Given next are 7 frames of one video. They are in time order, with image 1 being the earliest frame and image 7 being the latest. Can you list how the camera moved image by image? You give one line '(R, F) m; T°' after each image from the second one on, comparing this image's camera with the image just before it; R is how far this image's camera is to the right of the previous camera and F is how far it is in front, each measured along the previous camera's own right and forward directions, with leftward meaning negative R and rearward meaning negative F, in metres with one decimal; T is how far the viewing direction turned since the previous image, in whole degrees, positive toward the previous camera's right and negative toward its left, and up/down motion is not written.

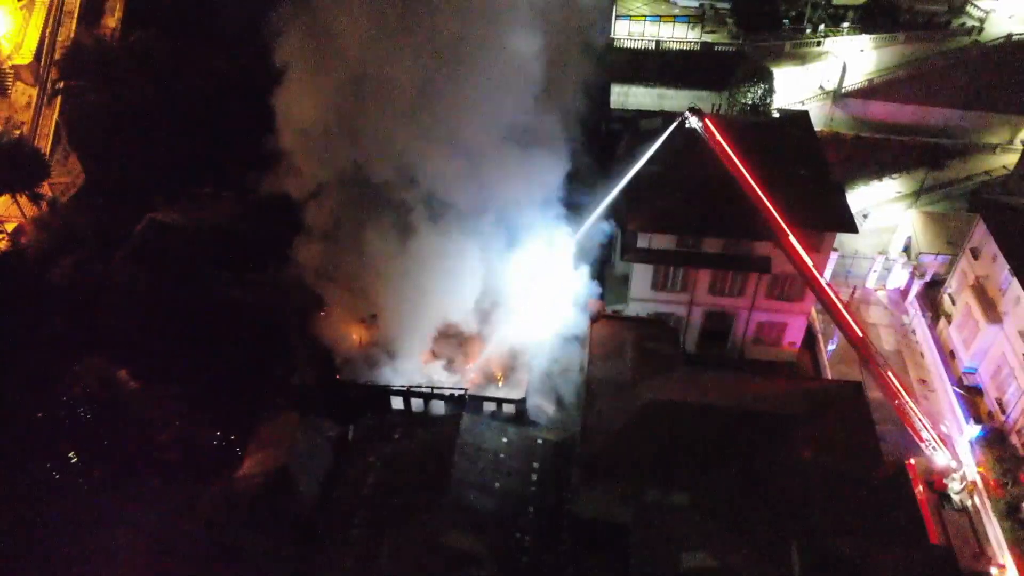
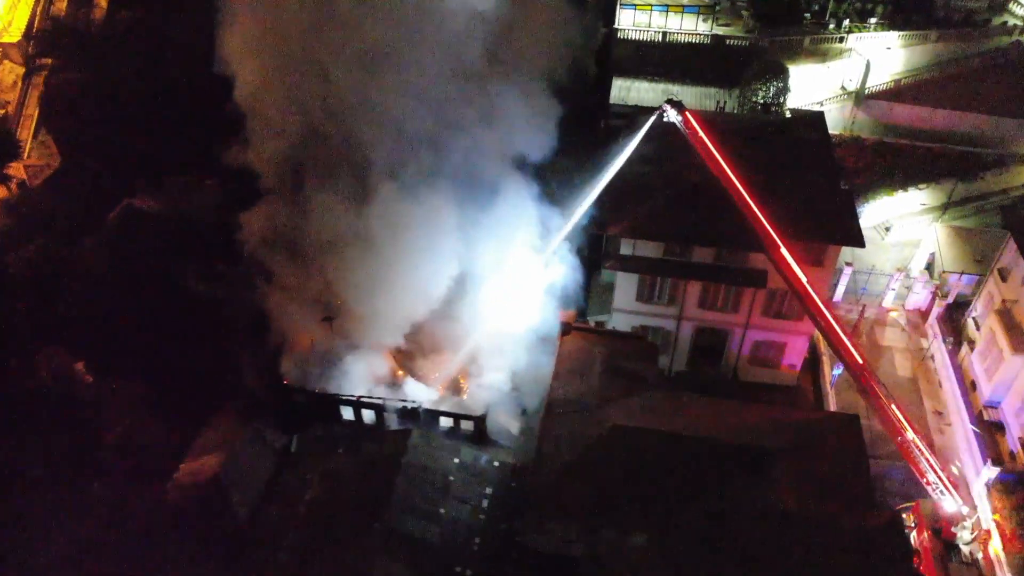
(+1.6, +1.7) m; -3°
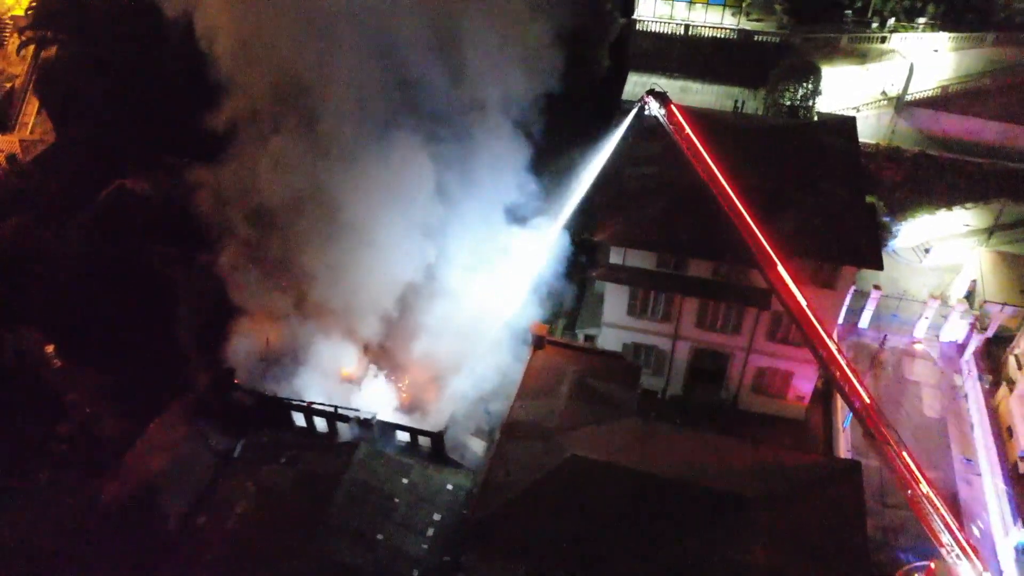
(+1.6, +1.6) m; -4°
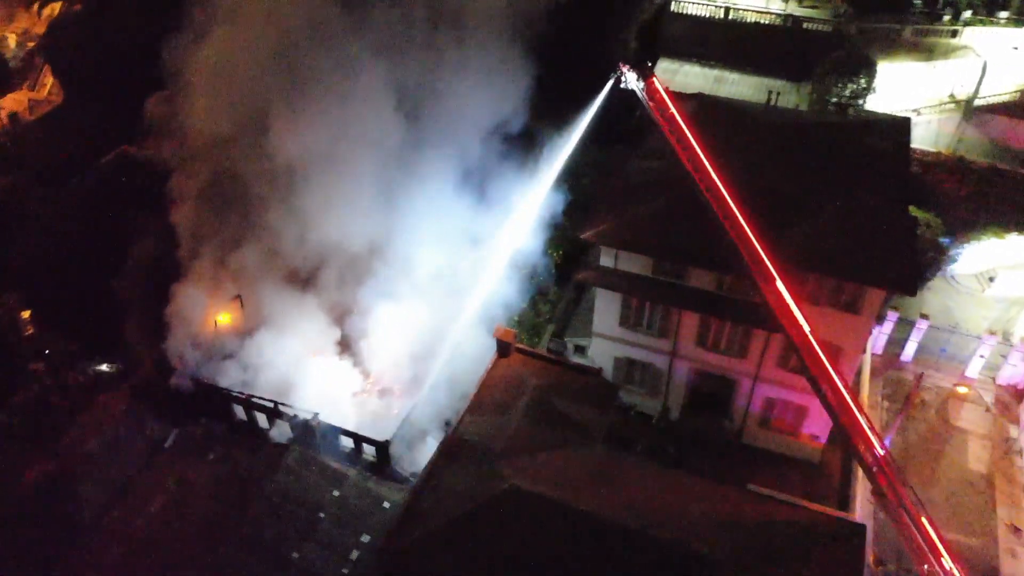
(+1.7, +2.0) m; -5°
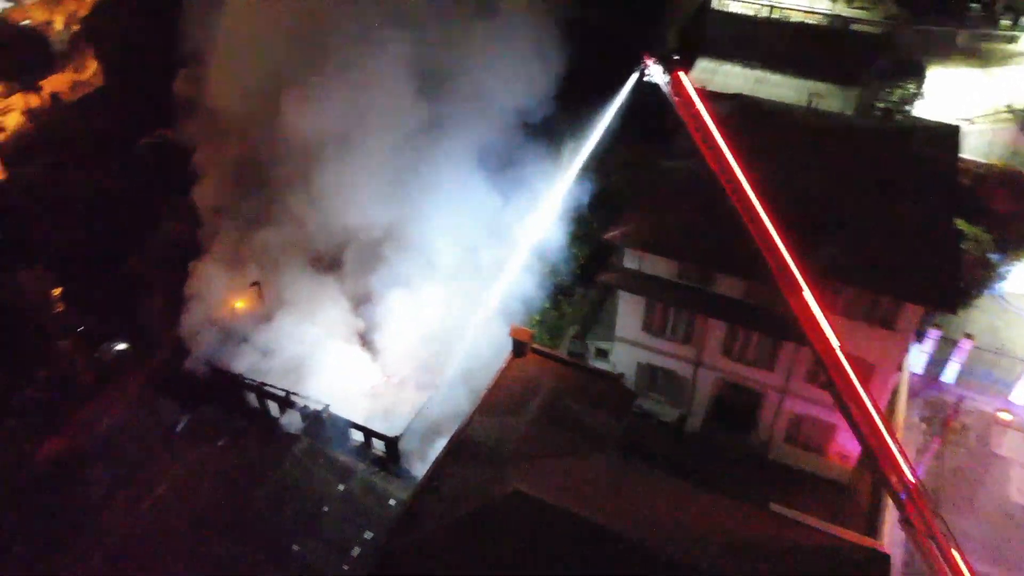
(+0.3, +0.4) m; -3°
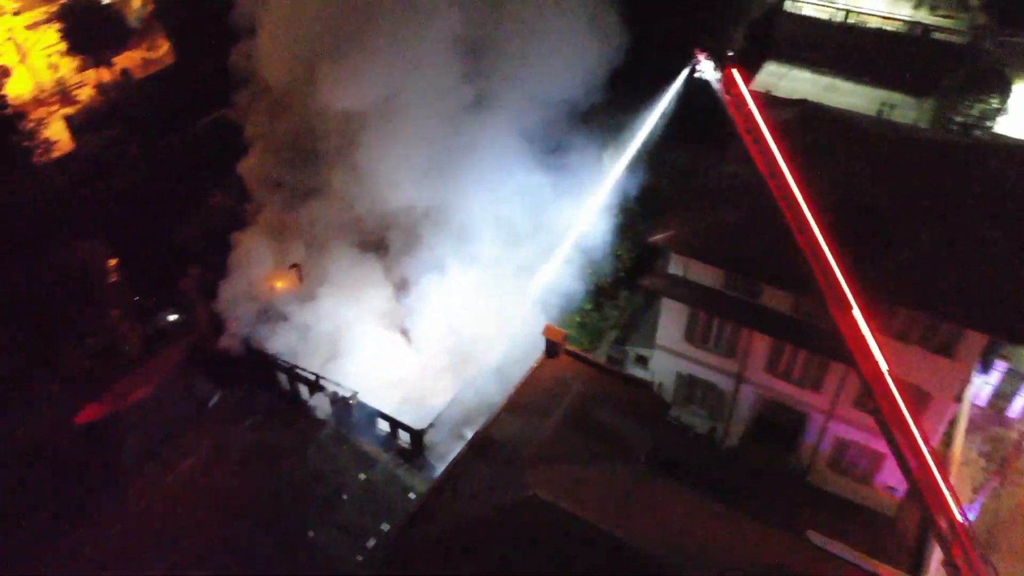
(+0.3, +0.4) m; -4°
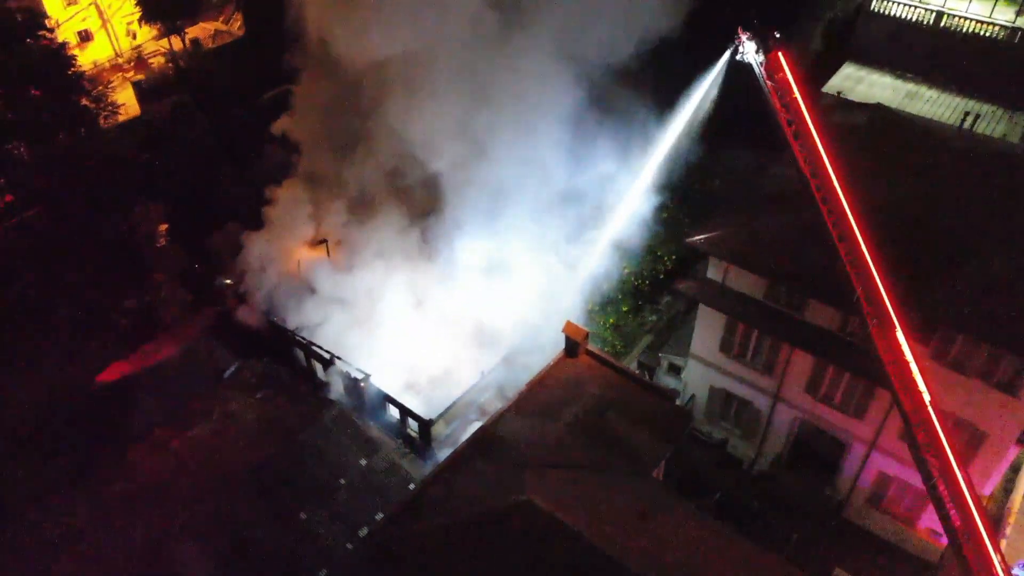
(+0.8, +0.7) m; -5°
